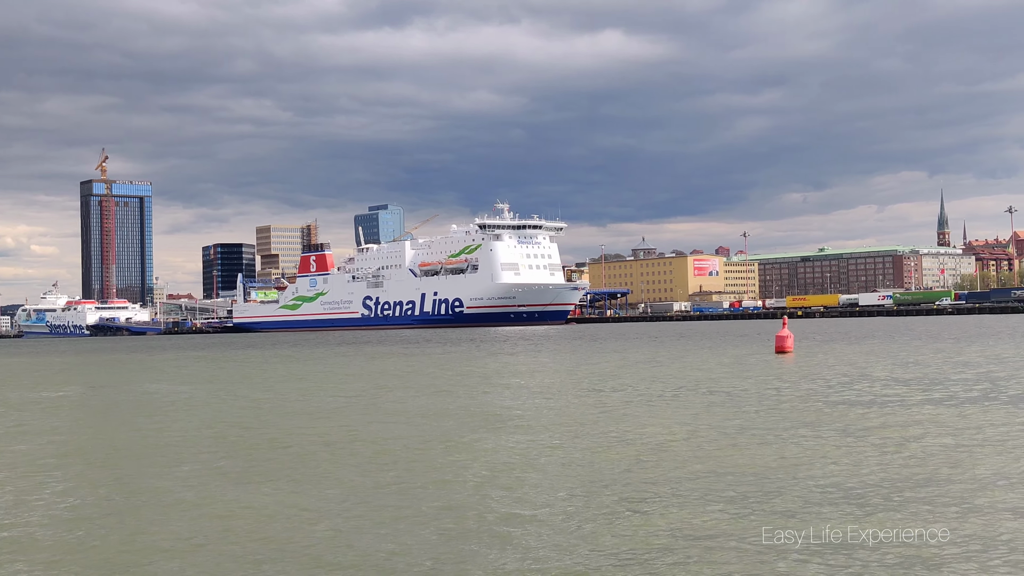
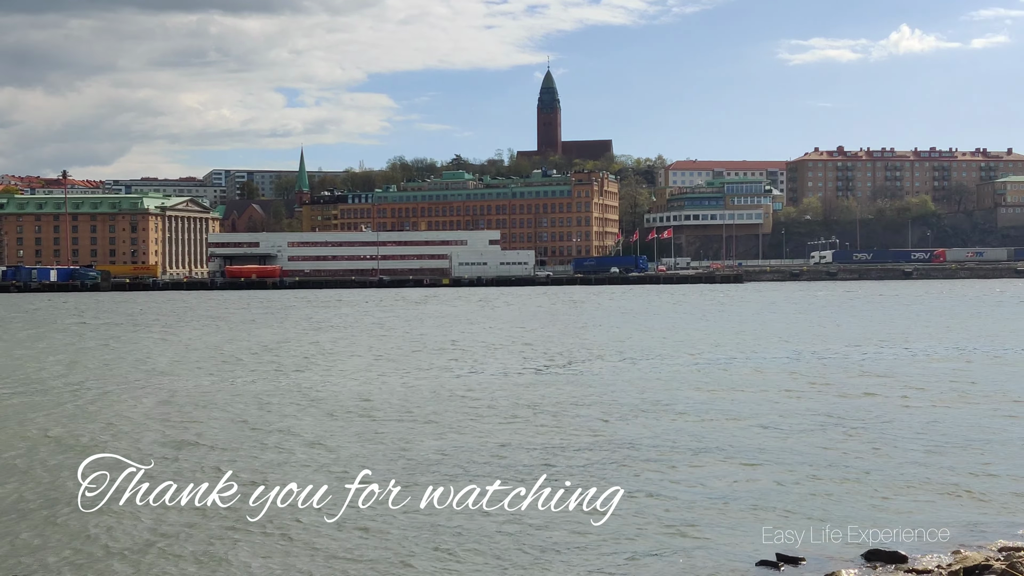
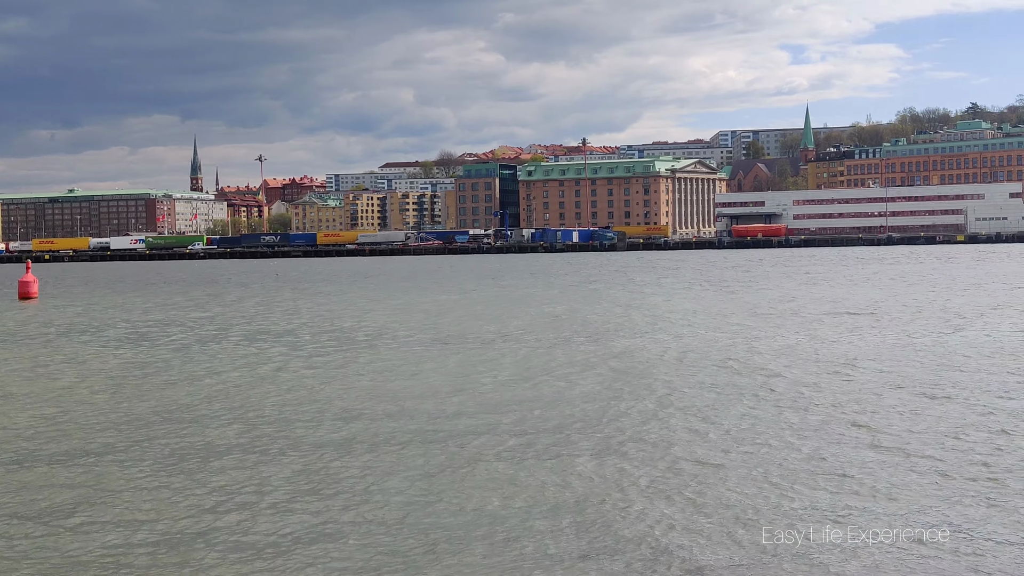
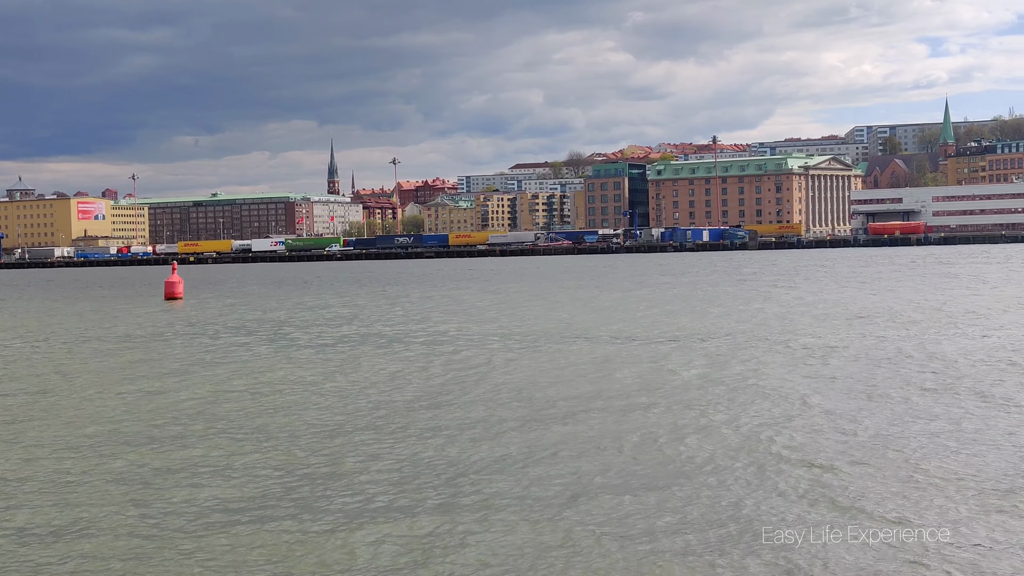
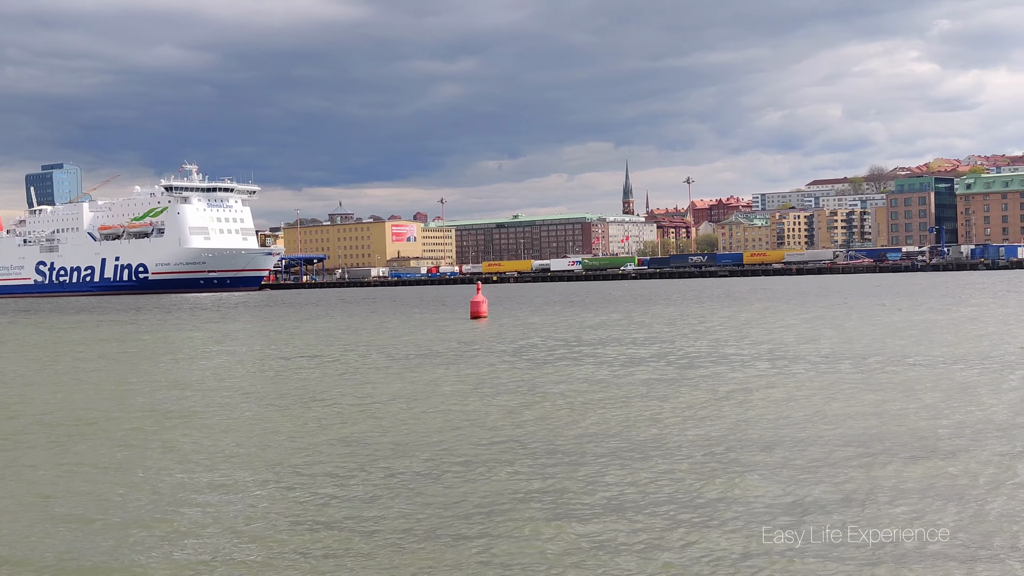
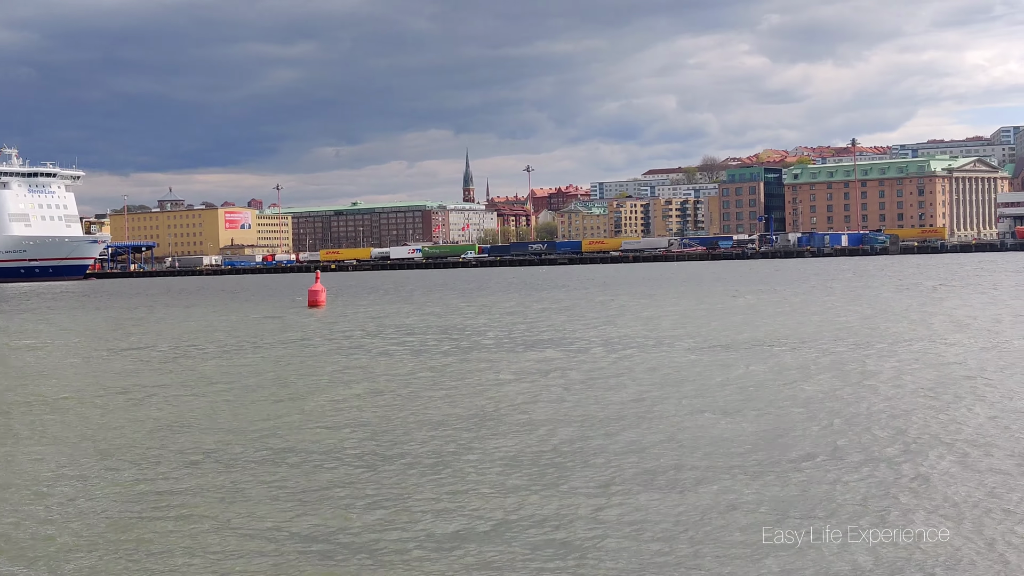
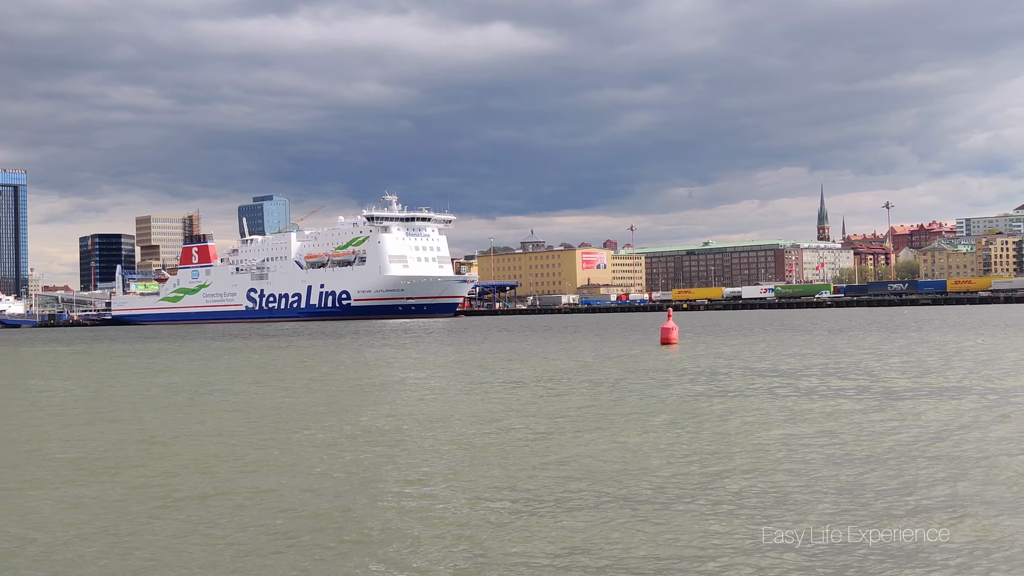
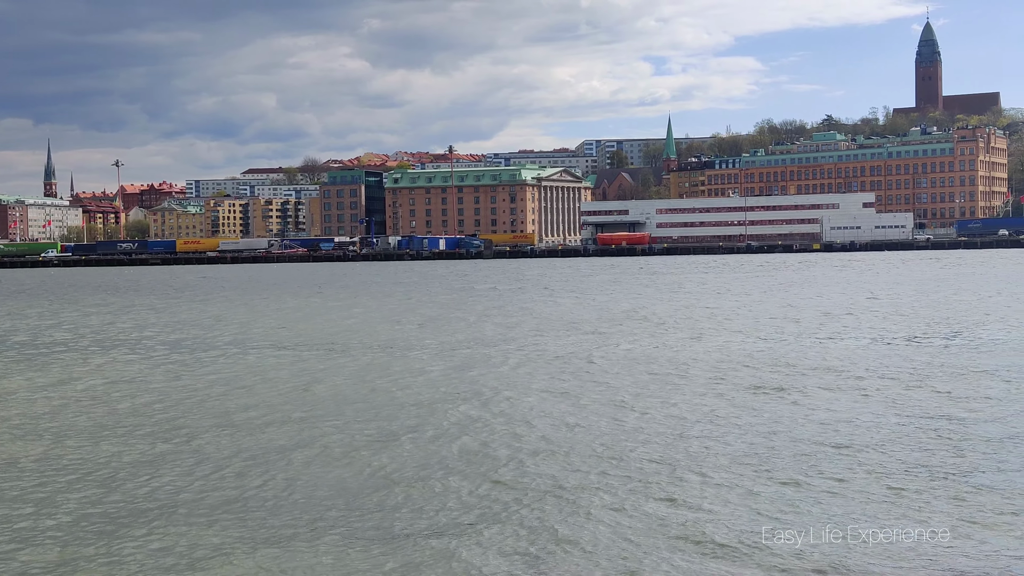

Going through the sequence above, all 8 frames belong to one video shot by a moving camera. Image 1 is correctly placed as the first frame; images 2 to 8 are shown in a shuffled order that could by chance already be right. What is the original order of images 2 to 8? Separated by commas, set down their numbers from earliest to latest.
7, 5, 6, 4, 3, 8, 2
